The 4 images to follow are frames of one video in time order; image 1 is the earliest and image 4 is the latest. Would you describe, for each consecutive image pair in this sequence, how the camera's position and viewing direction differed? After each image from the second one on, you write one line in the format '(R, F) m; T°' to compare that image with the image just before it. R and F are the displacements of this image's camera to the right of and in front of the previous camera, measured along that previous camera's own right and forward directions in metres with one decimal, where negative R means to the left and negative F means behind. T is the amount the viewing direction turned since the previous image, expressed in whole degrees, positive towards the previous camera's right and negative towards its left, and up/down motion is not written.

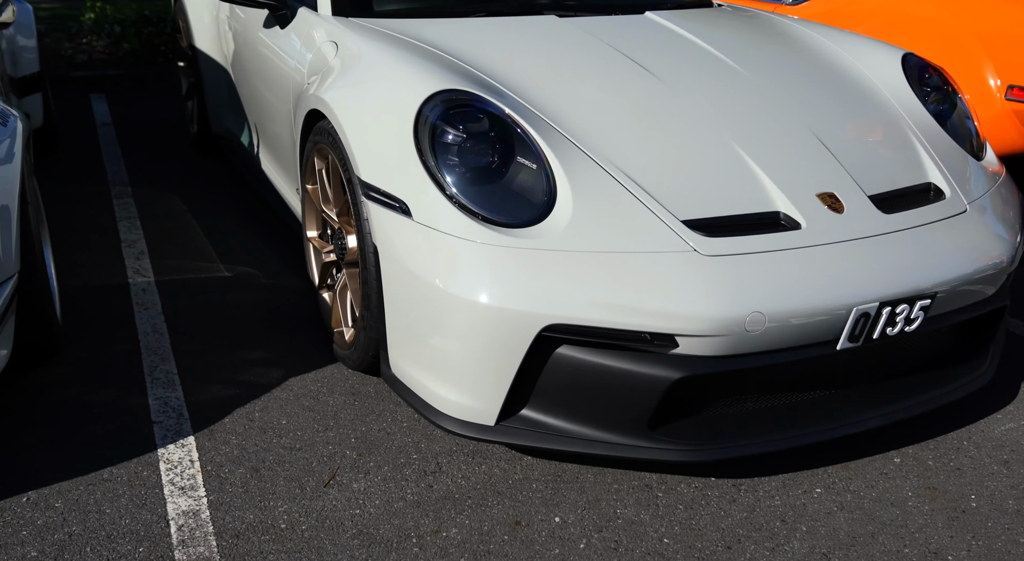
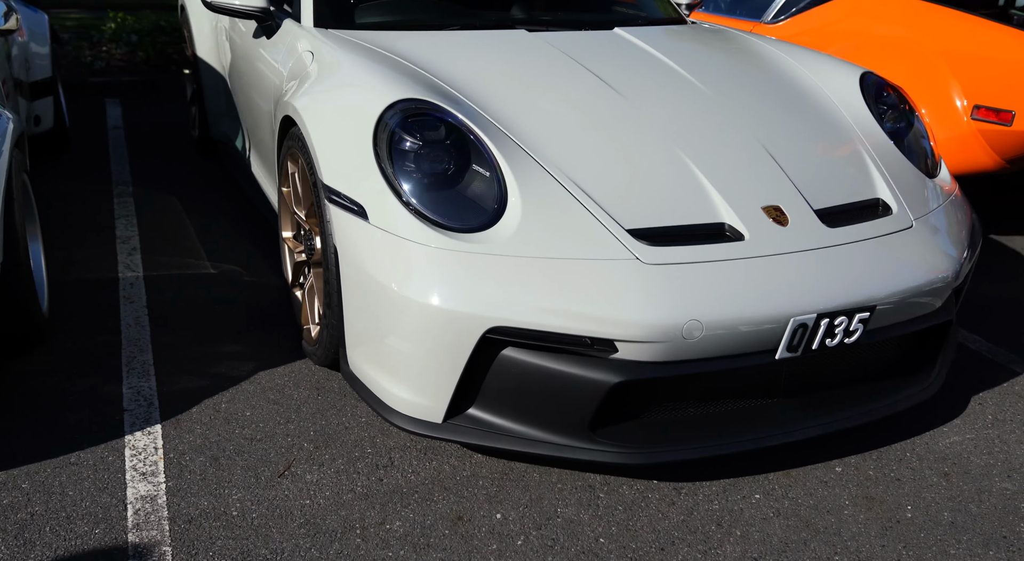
(+0.2, -0.1) m; -1°
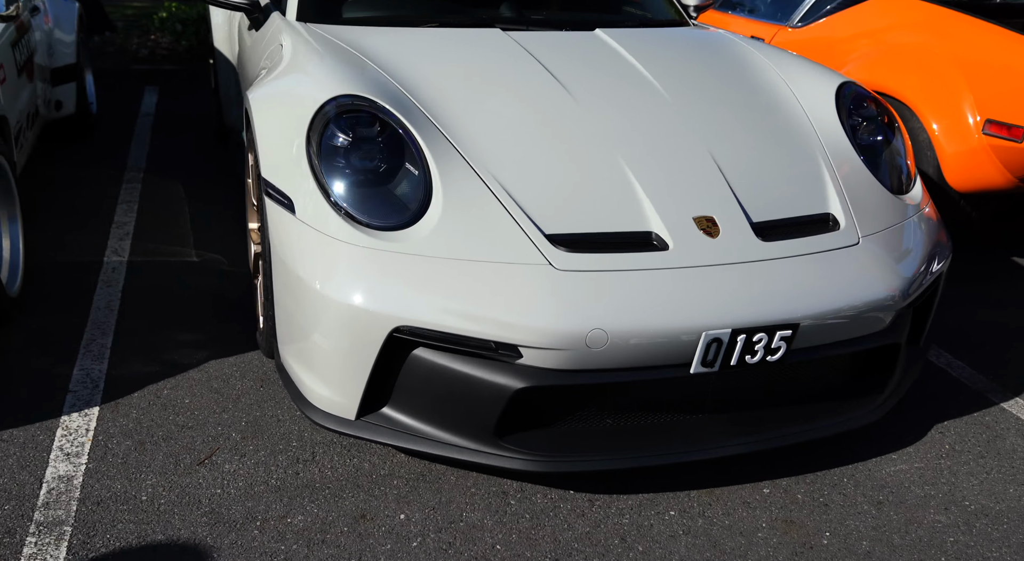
(+0.3, 0.0) m; -4°
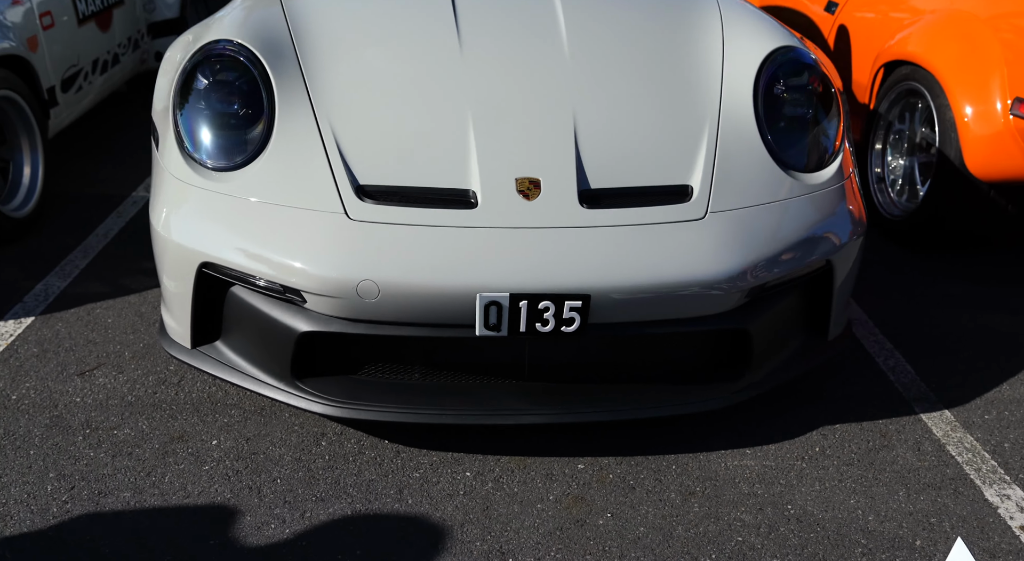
(+1.0, +0.1) m; -13°
